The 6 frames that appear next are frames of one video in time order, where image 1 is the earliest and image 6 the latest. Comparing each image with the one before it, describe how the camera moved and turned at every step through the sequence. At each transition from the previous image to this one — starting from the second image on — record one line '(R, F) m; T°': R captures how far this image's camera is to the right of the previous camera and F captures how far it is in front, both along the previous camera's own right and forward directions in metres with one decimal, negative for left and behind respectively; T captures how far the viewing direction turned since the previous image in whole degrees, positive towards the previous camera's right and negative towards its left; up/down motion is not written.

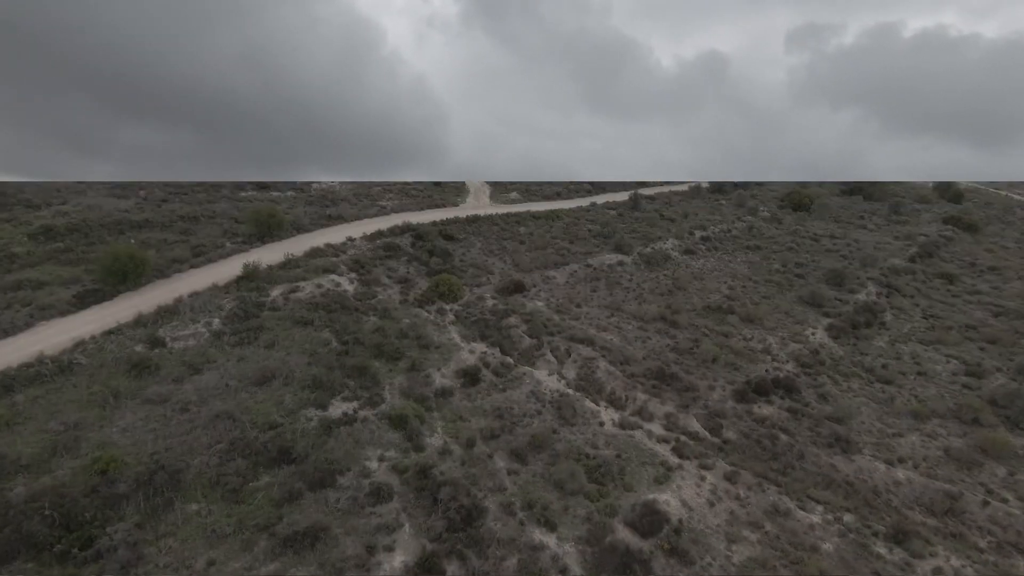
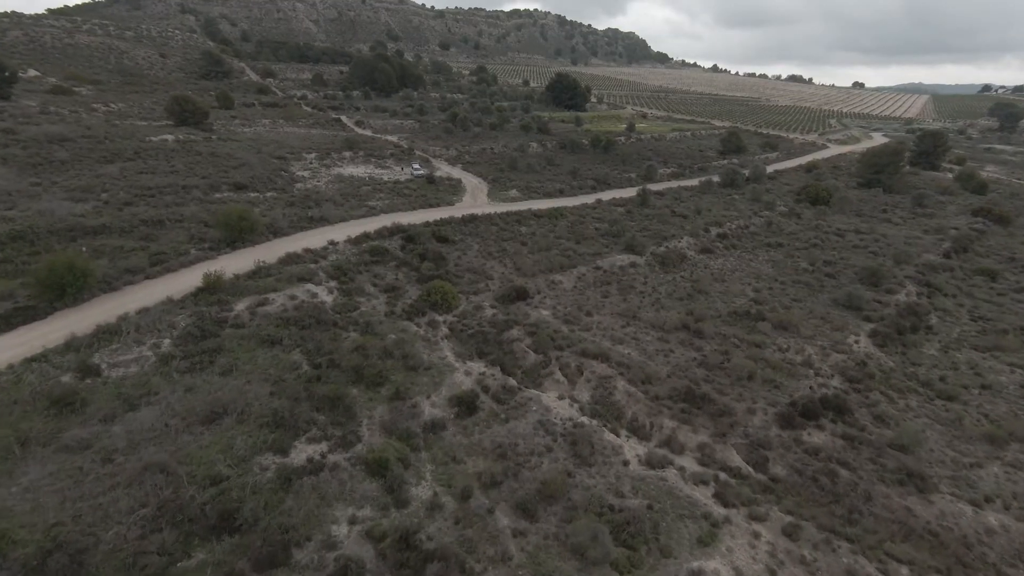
(0.0, +3.8) m; 0°
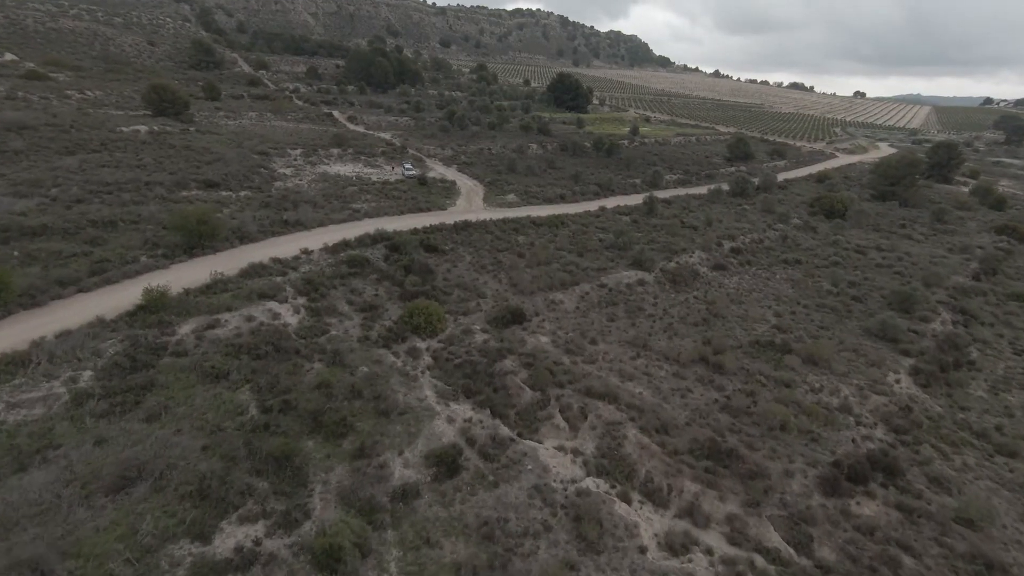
(0.0, +3.5) m; 0°
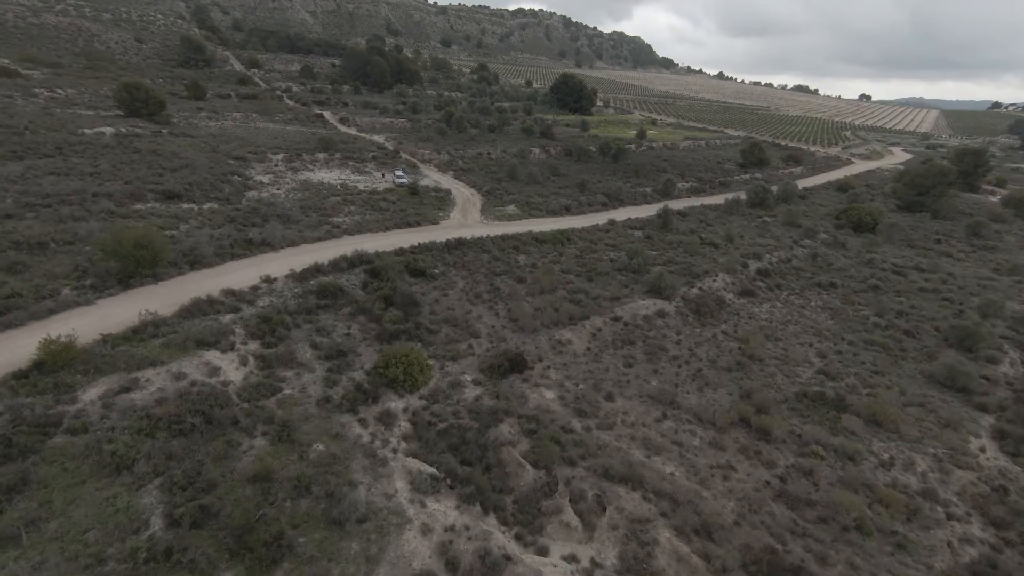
(+0.1, +4.5) m; 0°
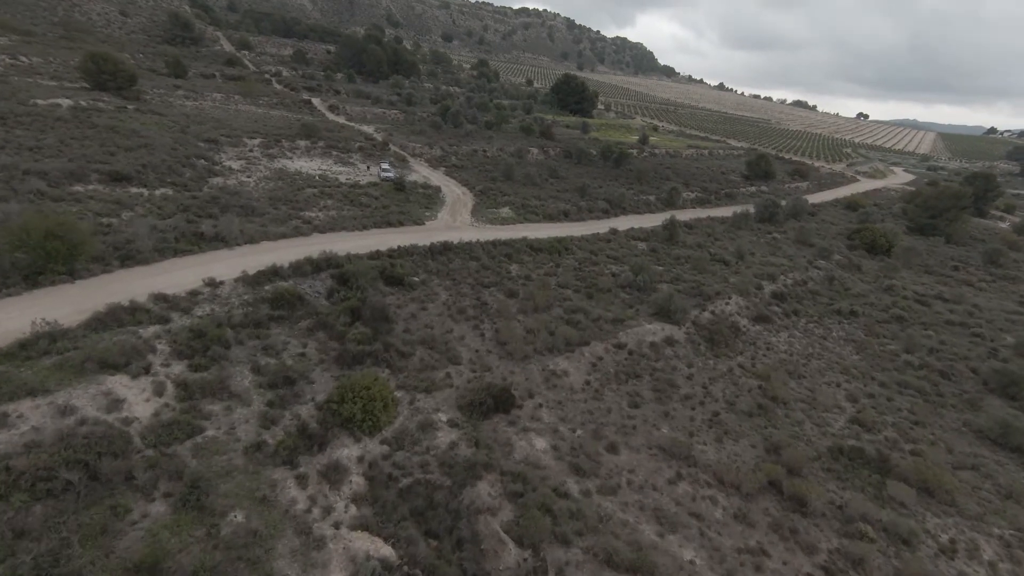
(0.0, +3.7) m; +1°
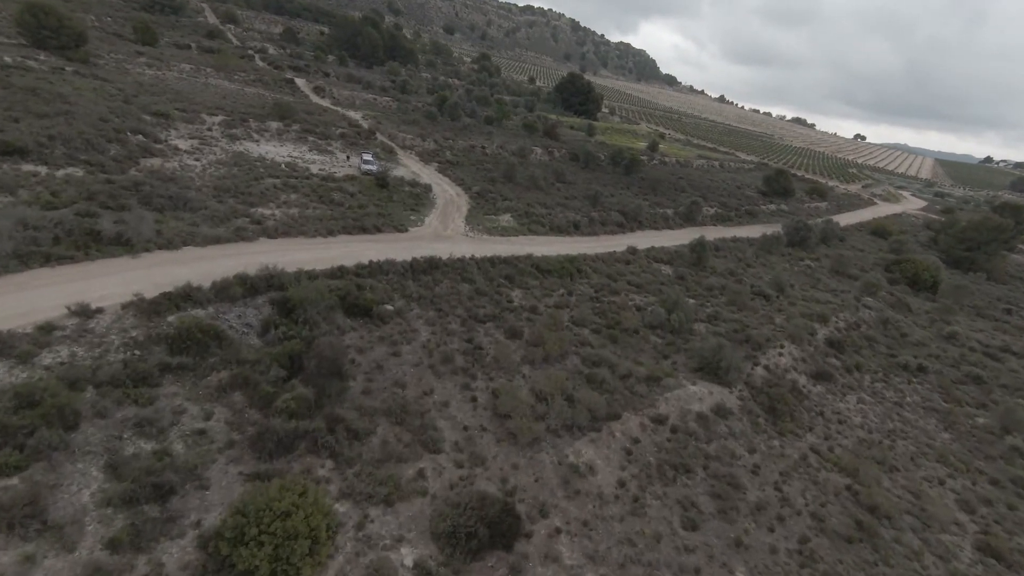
(-0.7, +6.3) m; +1°
